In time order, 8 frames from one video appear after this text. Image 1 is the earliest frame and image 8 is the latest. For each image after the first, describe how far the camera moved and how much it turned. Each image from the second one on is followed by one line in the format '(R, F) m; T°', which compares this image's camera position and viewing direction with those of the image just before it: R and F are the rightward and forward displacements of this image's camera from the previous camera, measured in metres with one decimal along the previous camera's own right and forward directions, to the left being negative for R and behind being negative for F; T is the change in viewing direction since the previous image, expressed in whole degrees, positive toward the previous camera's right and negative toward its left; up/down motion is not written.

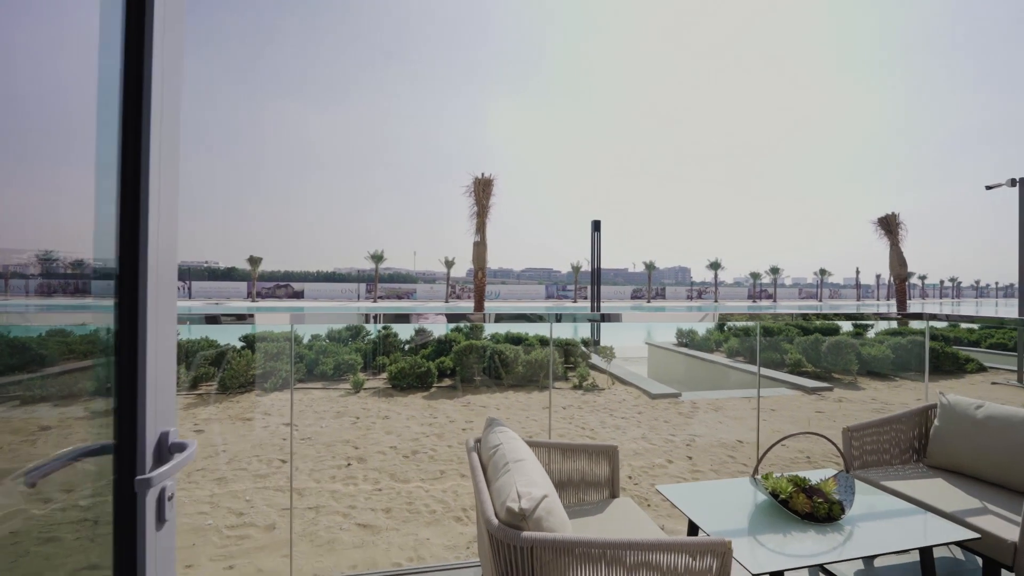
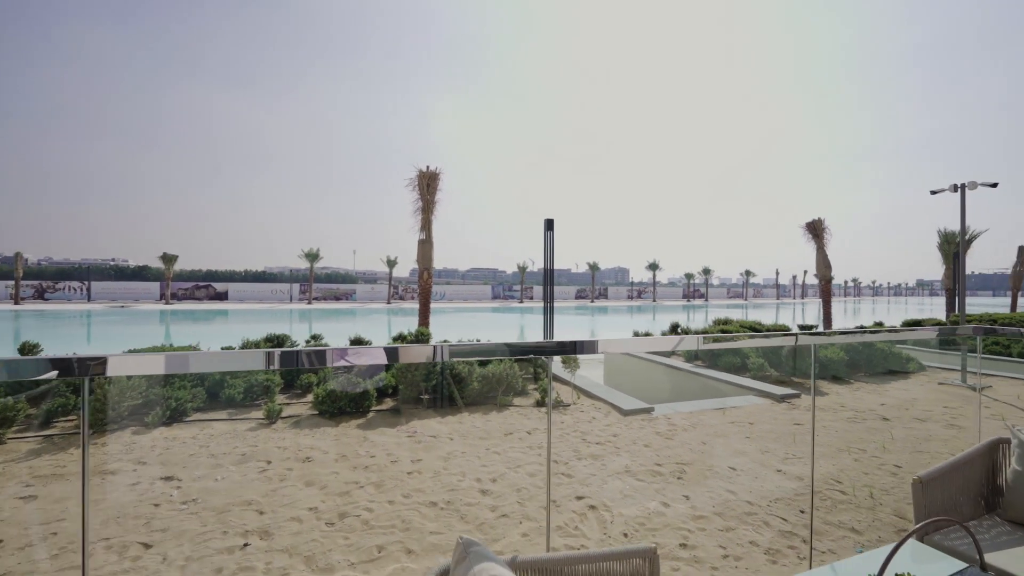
(-0.1, +0.8) m; +7°
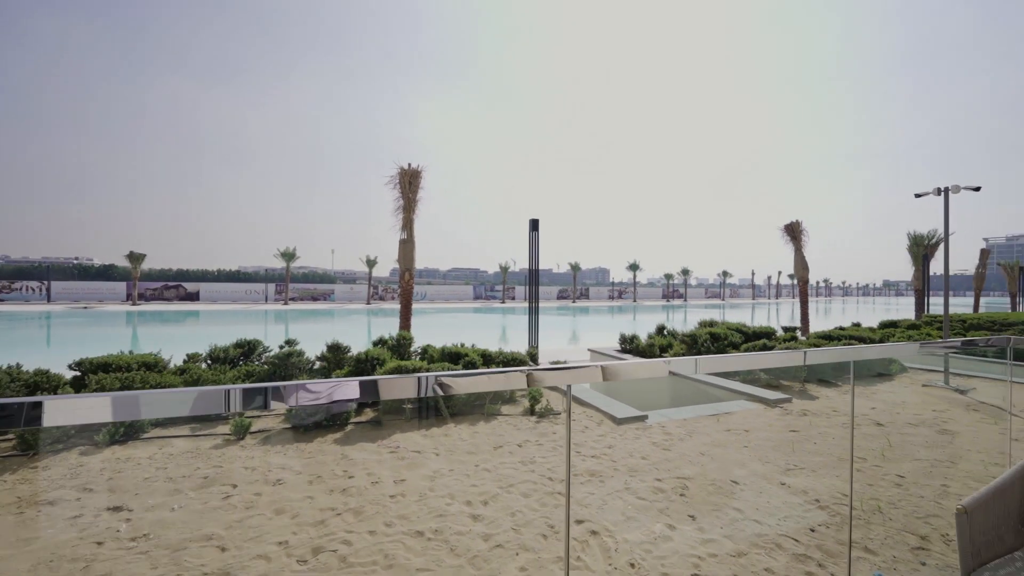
(-0.1, +0.3) m; +3°
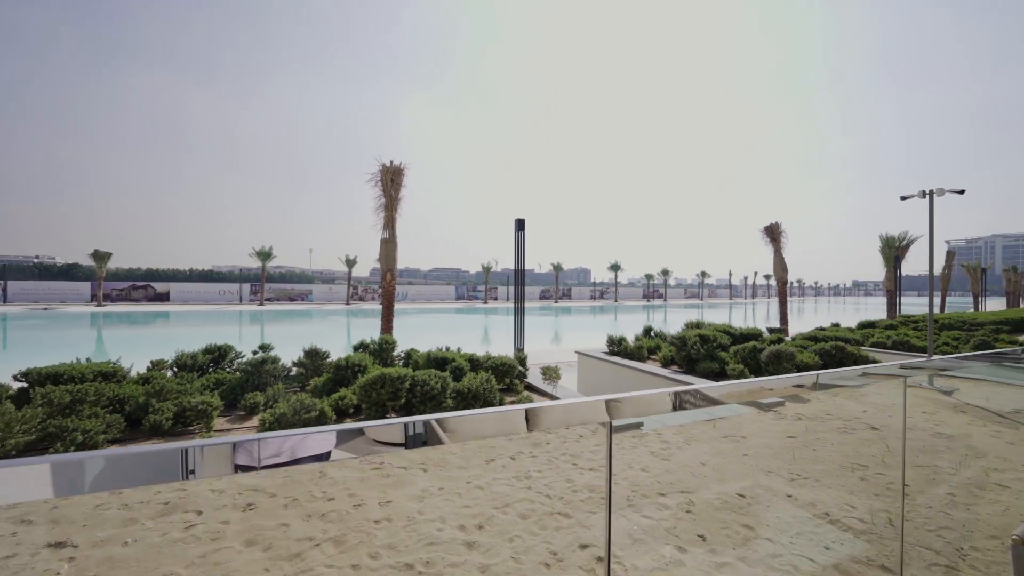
(-0.1, +0.2) m; +2°
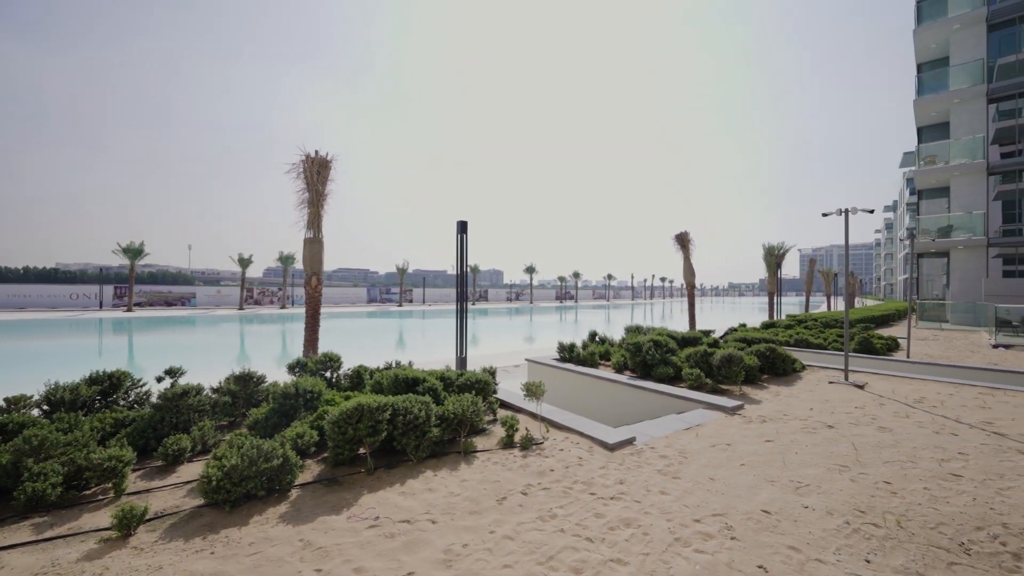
(-0.8, +0.5) m; +12°
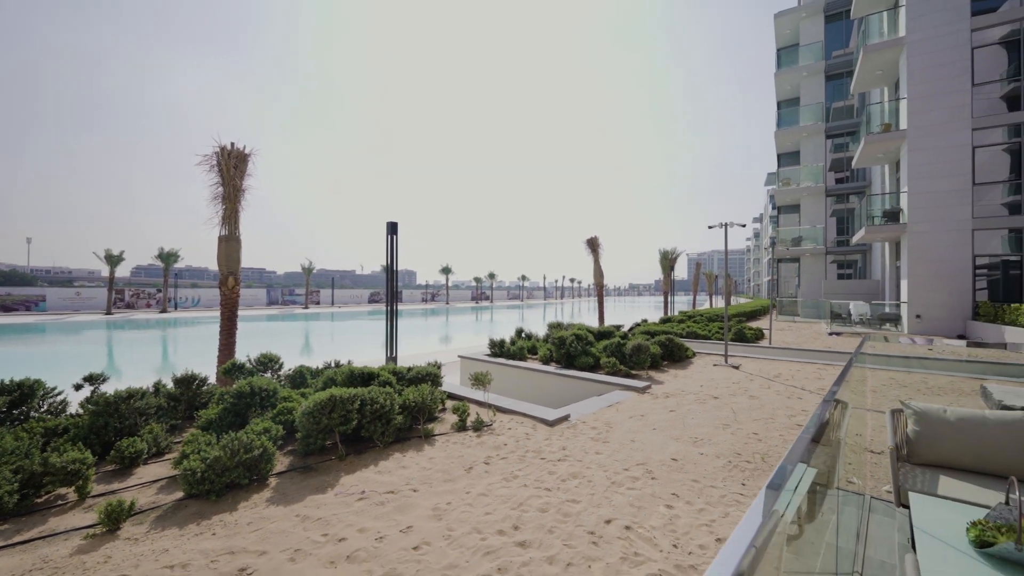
(-0.5, -0.6) m; +12°
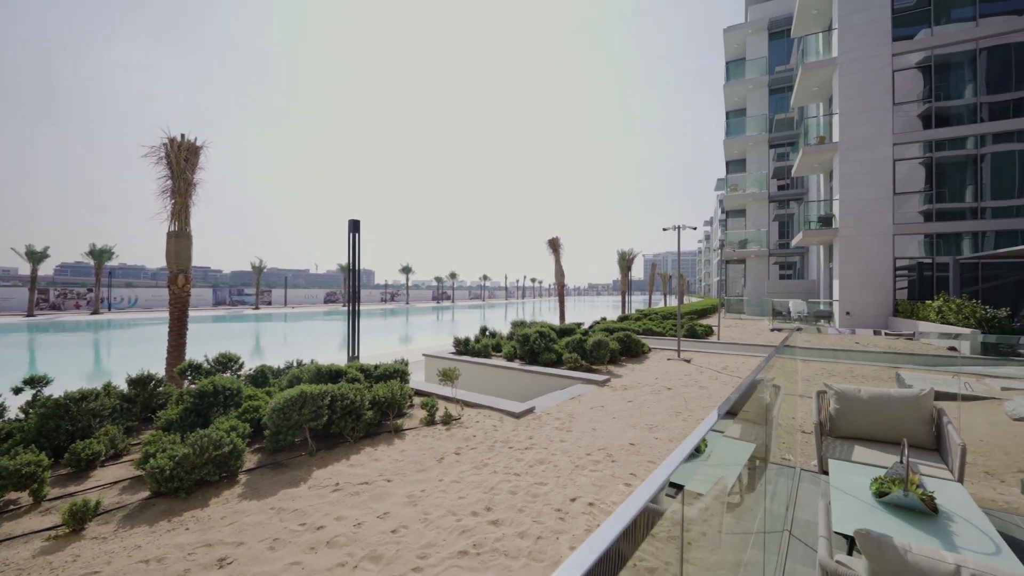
(-0.1, -0.2) m; +5°
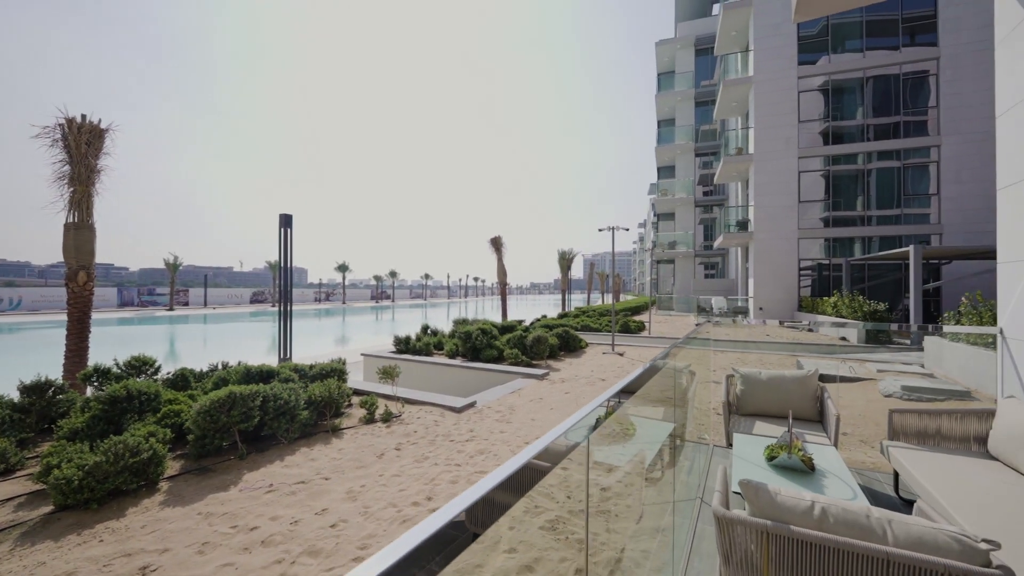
(0.0, -0.1) m; +8°
